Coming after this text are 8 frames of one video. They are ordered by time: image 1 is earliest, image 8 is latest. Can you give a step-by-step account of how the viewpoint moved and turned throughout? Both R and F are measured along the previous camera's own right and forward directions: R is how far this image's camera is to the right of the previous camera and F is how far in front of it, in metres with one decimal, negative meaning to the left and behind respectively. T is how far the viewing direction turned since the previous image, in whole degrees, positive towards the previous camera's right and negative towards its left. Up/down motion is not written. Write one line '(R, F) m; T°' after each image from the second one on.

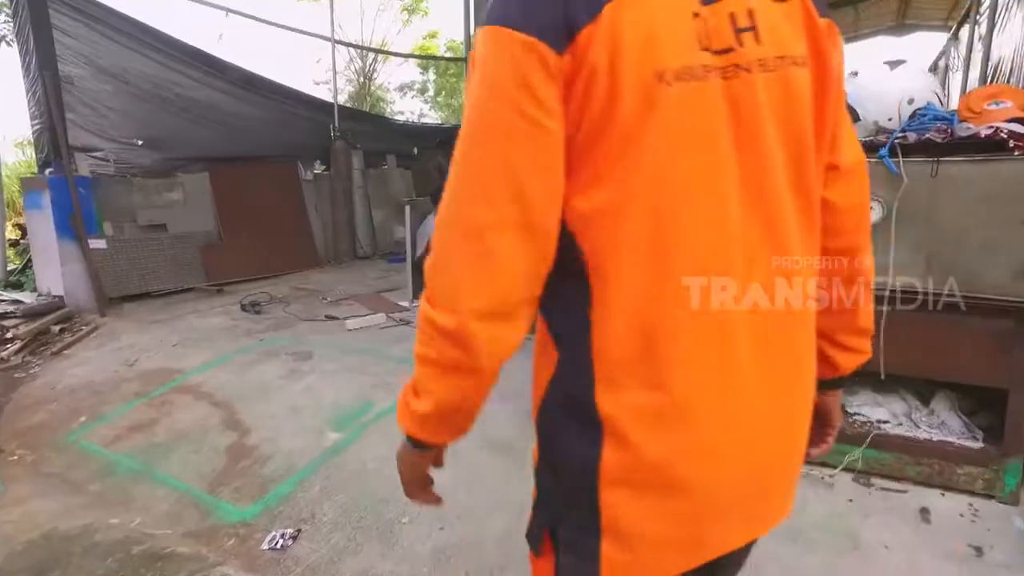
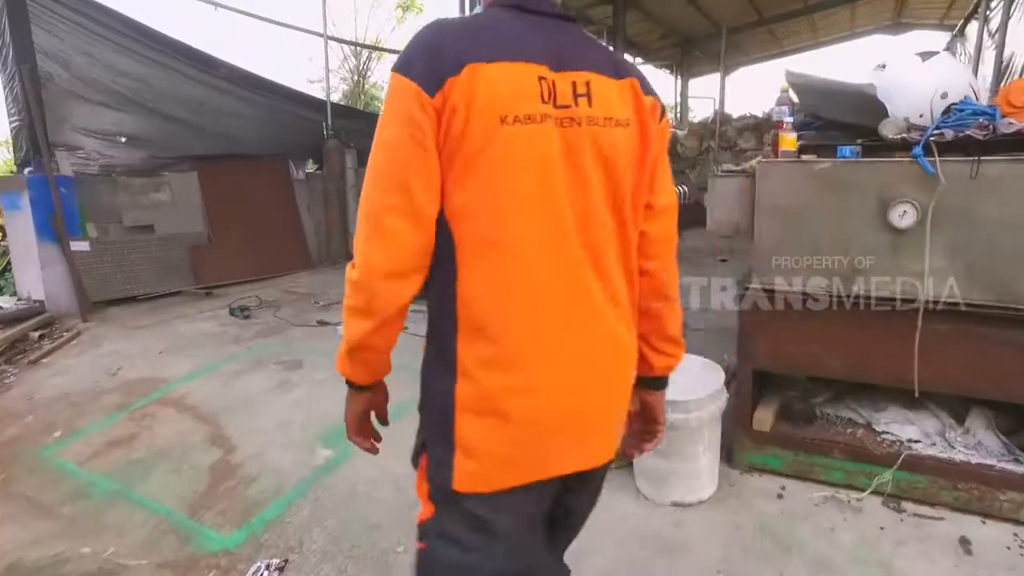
(0.0, +0.1) m; 0°
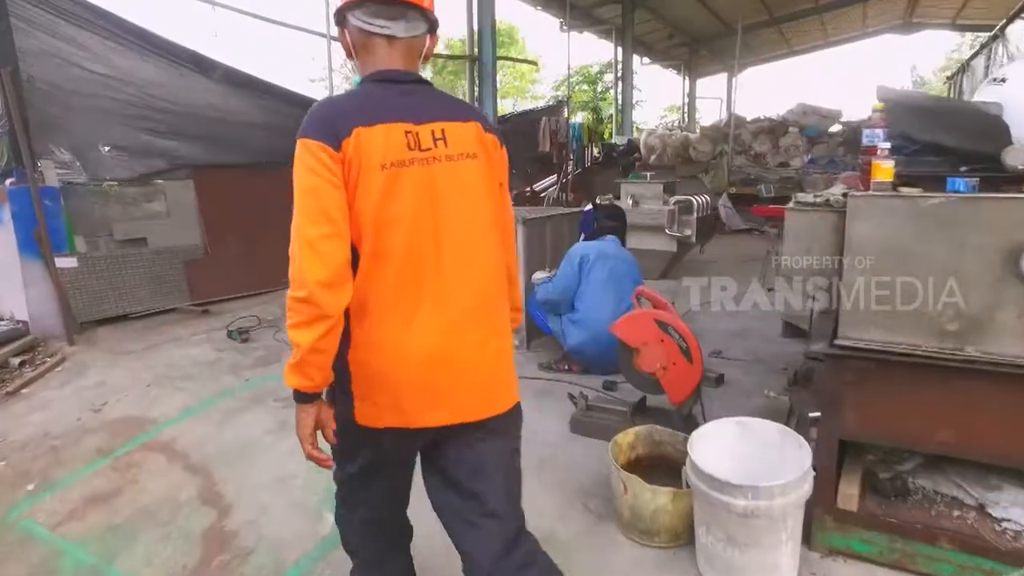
(-0.1, +0.3) m; 0°
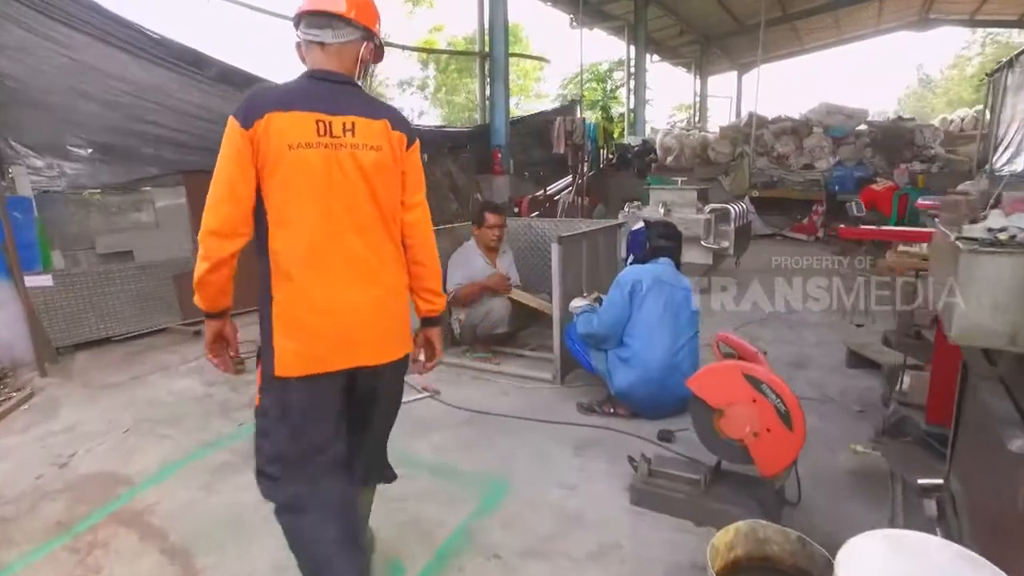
(-0.1, +0.5) m; 0°
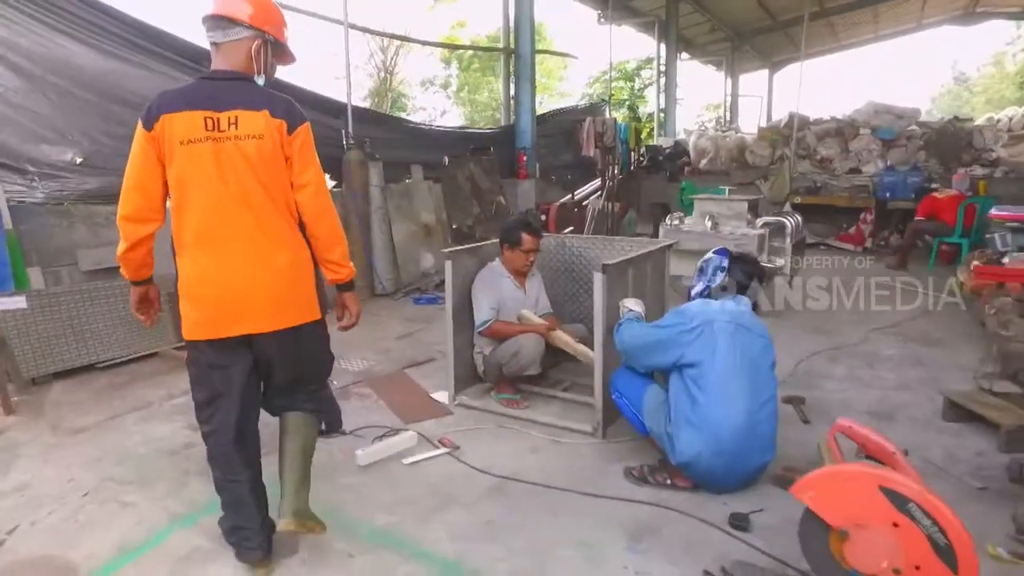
(-0.1, +0.5) m; -2°
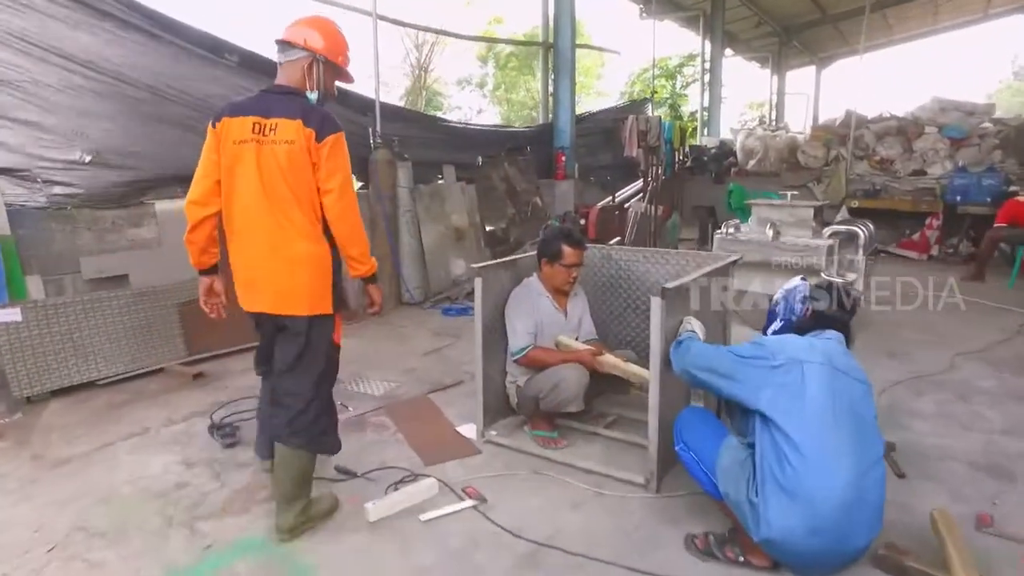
(0.0, +0.4) m; -3°
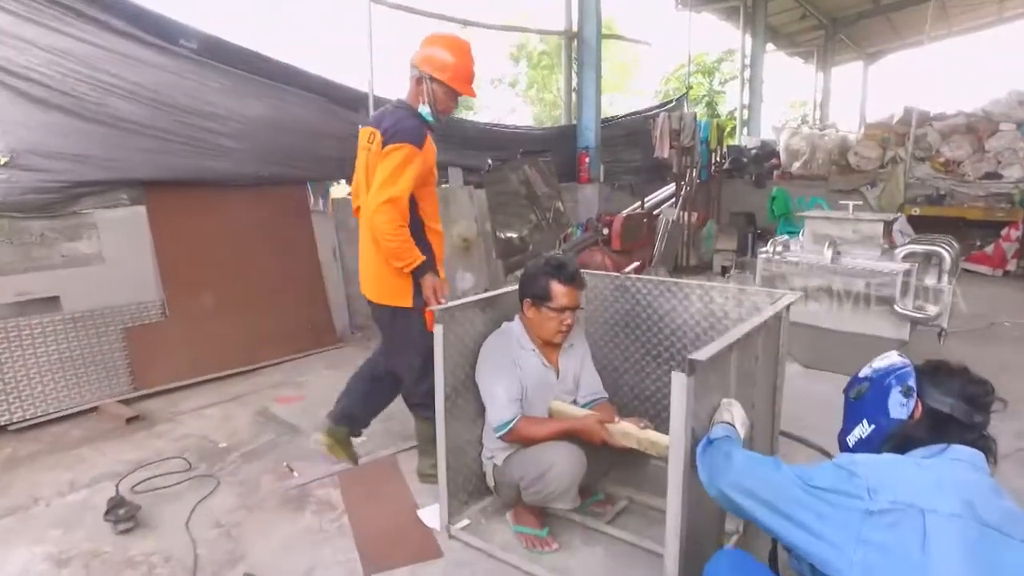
(+0.2, +0.7) m; -3°
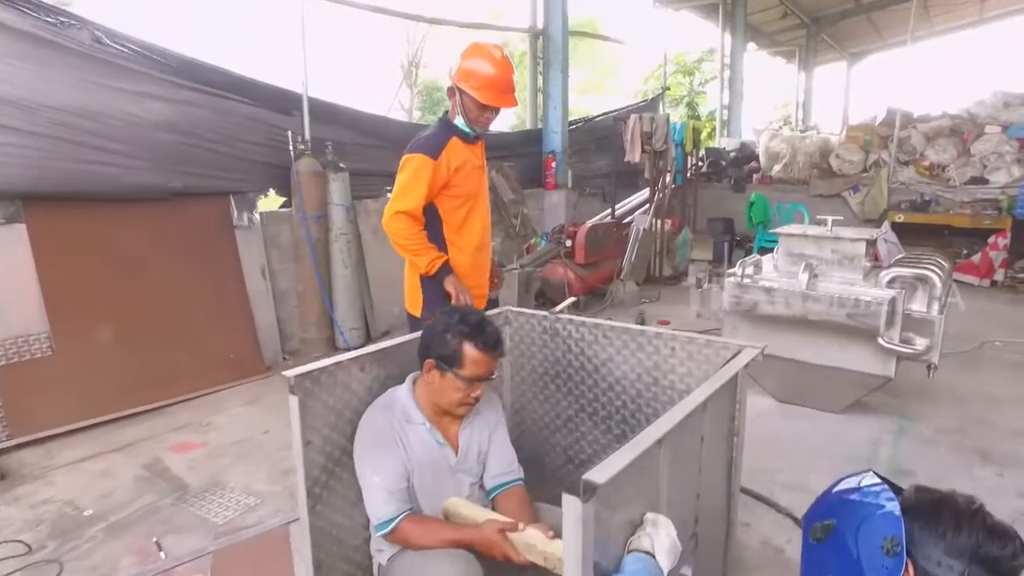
(+0.3, +0.4) m; +1°
